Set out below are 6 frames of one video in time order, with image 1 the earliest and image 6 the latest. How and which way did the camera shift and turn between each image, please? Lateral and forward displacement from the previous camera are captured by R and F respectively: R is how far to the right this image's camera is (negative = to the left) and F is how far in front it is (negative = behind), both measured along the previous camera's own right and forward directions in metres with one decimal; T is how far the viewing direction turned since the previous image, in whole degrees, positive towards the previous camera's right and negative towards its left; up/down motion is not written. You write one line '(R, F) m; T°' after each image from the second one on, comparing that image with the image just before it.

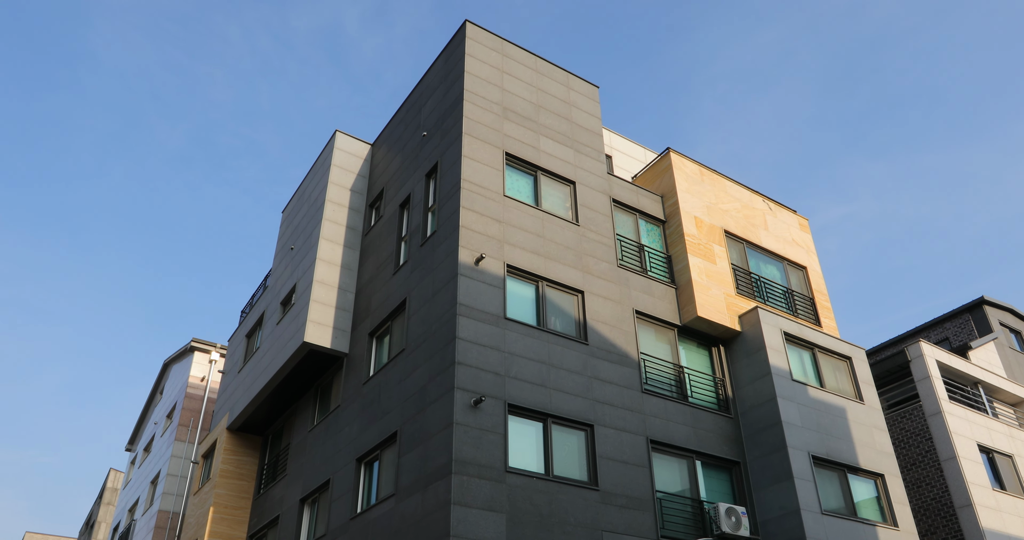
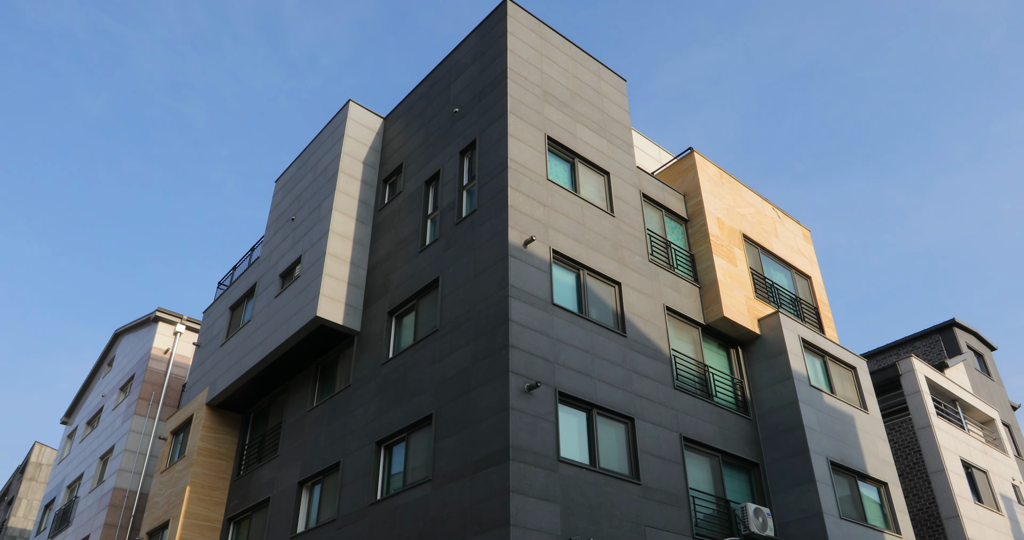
(-2.9, +0.7) m; +6°
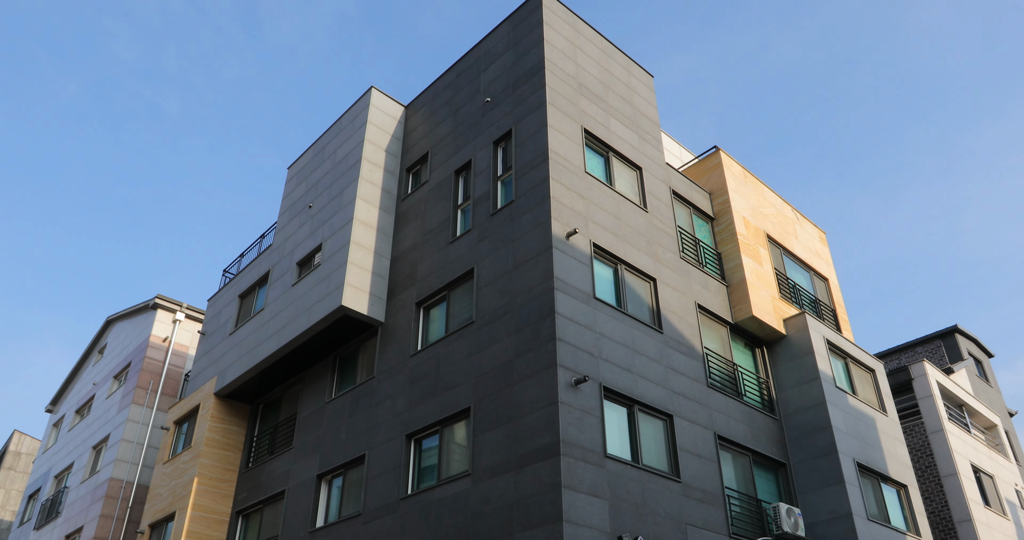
(-1.6, +0.3) m; +2°
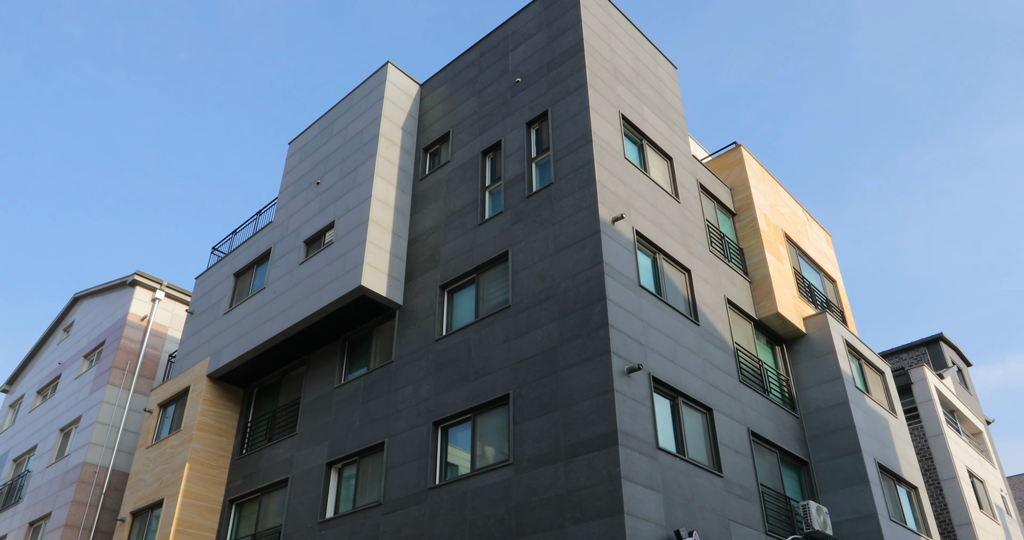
(-2.1, +0.8) m; +4°
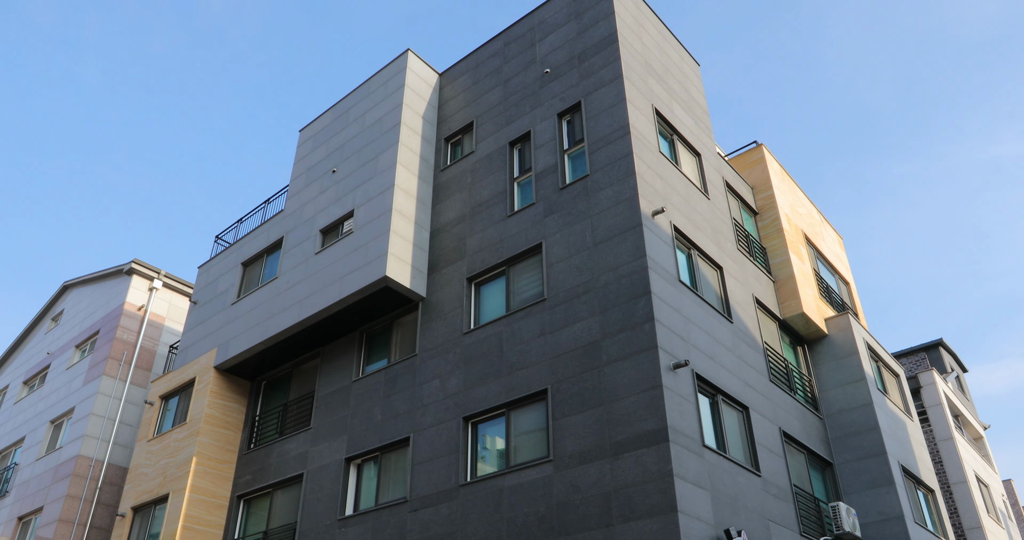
(-1.4, +0.4) m; +2°
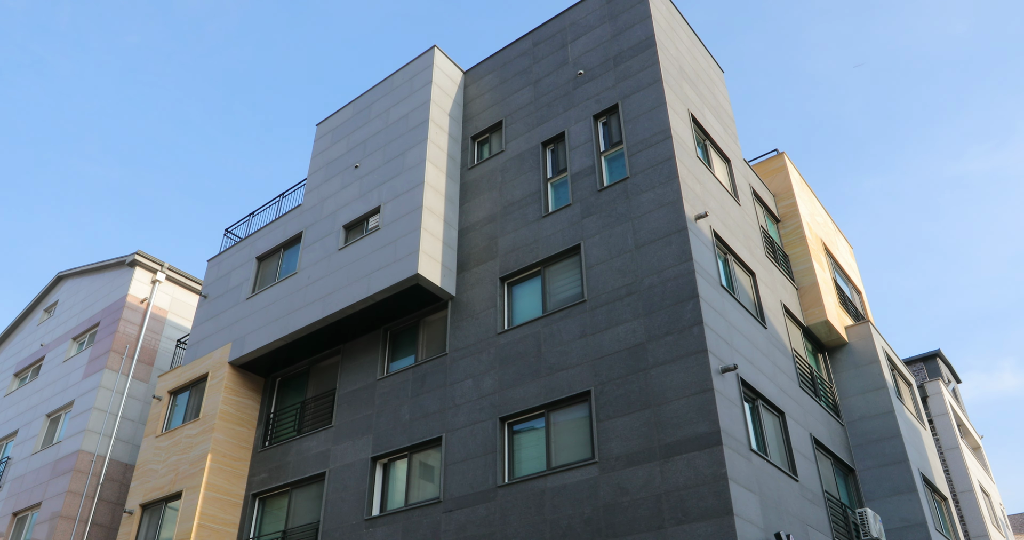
(-1.6, +0.1) m; +2°
